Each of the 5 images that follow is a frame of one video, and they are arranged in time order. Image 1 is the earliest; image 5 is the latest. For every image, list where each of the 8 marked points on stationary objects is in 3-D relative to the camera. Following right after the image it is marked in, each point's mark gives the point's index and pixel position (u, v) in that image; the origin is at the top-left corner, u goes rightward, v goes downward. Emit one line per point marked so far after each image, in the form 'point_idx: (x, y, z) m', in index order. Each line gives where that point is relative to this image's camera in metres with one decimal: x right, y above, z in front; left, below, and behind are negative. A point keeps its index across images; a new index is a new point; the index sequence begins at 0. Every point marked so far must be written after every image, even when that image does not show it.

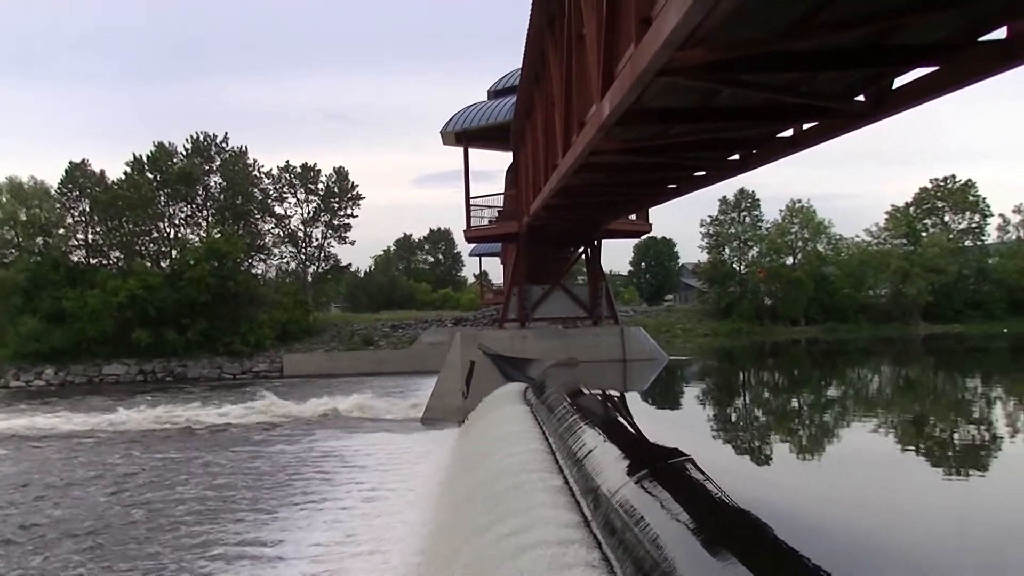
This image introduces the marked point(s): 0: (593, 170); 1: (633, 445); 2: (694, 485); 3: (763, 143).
0: (+0.8, +1.2, +8.6) m
1: (+1.1, -1.4, +7.4) m
2: (+1.4, -1.5, +6.2) m
3: (+2.3, +1.3, +7.7) m
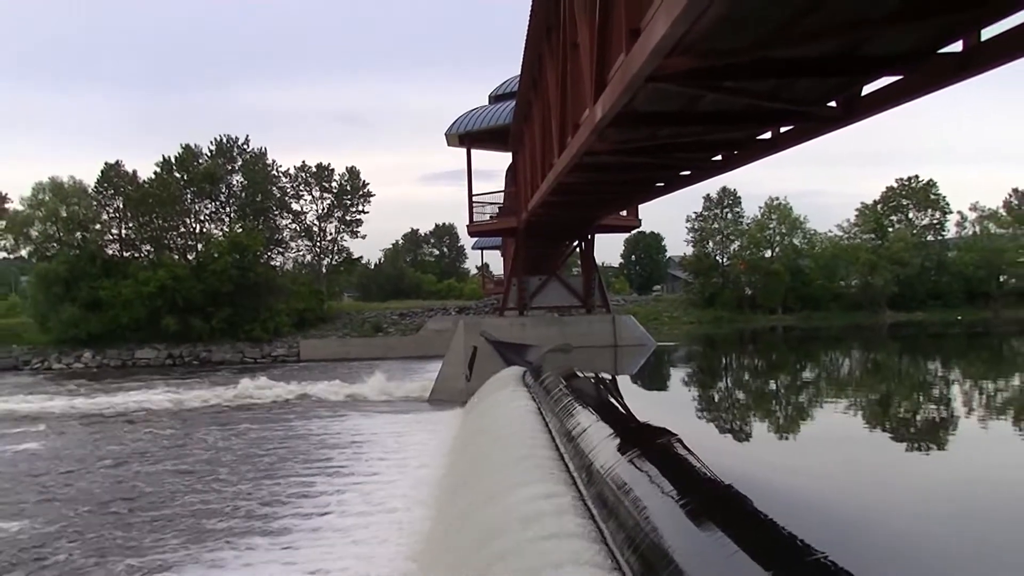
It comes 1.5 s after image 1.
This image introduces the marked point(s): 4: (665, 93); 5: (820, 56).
0: (+0.8, +1.3, +9.1) m
1: (+1.1, -1.3, +7.9) m
2: (+1.4, -1.4, +6.7) m
3: (+2.3, +1.4, +8.2) m
4: (+1.2, +1.6, +6.6) m
5: (+2.3, +1.7, +6.3) m
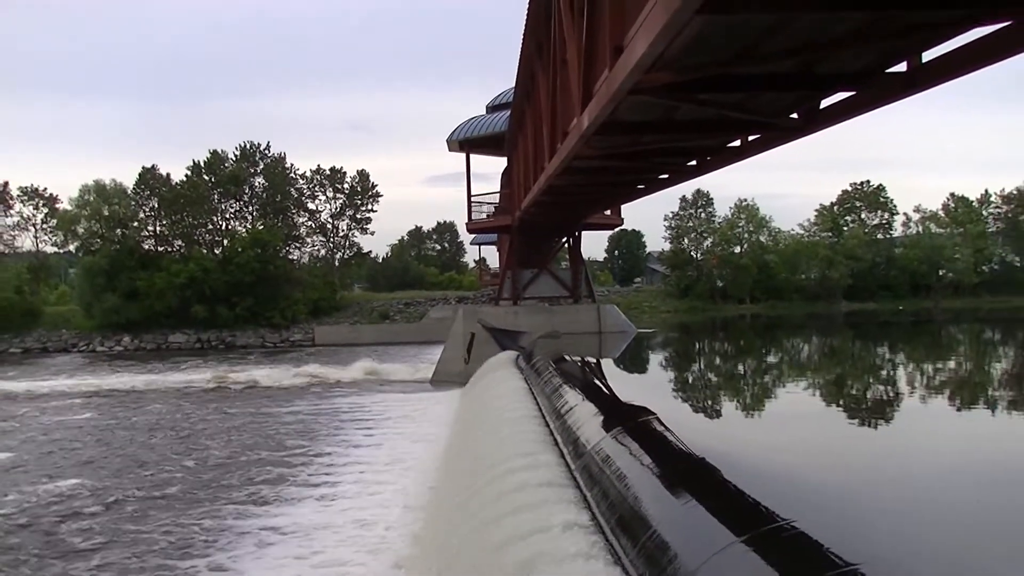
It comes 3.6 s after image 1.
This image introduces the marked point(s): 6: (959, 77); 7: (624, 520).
0: (+0.8, +1.4, +9.8) m
1: (+1.0, -1.2, +8.7) m
2: (+1.3, -1.4, +7.5) m
3: (+2.2, +1.5, +8.9) m
4: (+1.2, +1.6, +7.3) m
5: (+2.3, +1.8, +7.0) m
6: (+3.5, +1.6, +6.3) m
7: (+0.8, -1.7, +5.8) m
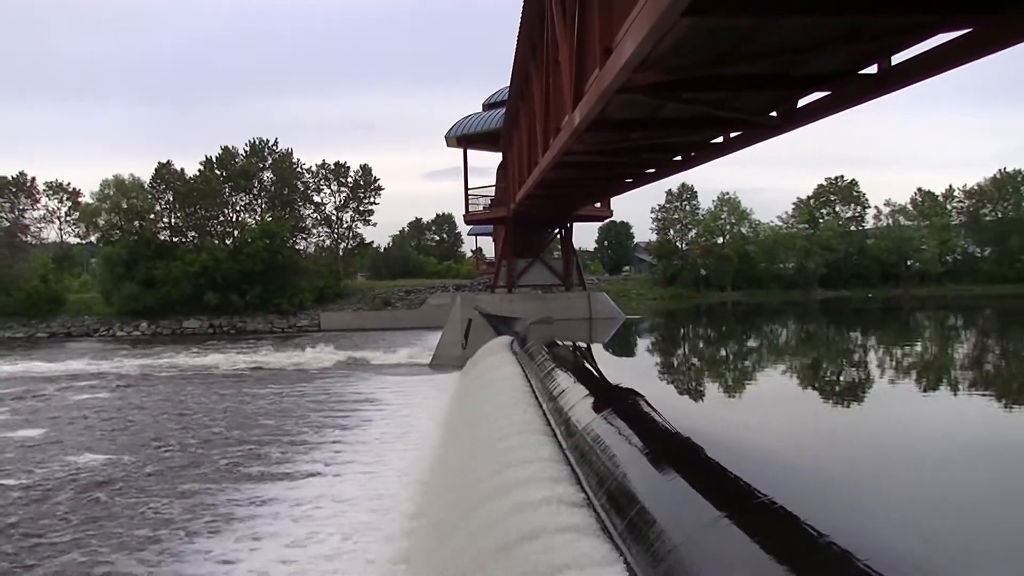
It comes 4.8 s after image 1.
0: (+0.7, +1.5, +10.3) m
1: (+1.0, -1.1, +9.2) m
2: (+1.3, -1.3, +8.0) m
3: (+2.2, +1.6, +9.3) m
4: (+1.1, +1.7, +7.8) m
5: (+2.3, +1.9, +7.4) m
6: (+3.4, +1.7, +6.7) m
7: (+0.8, -1.6, +6.3) m
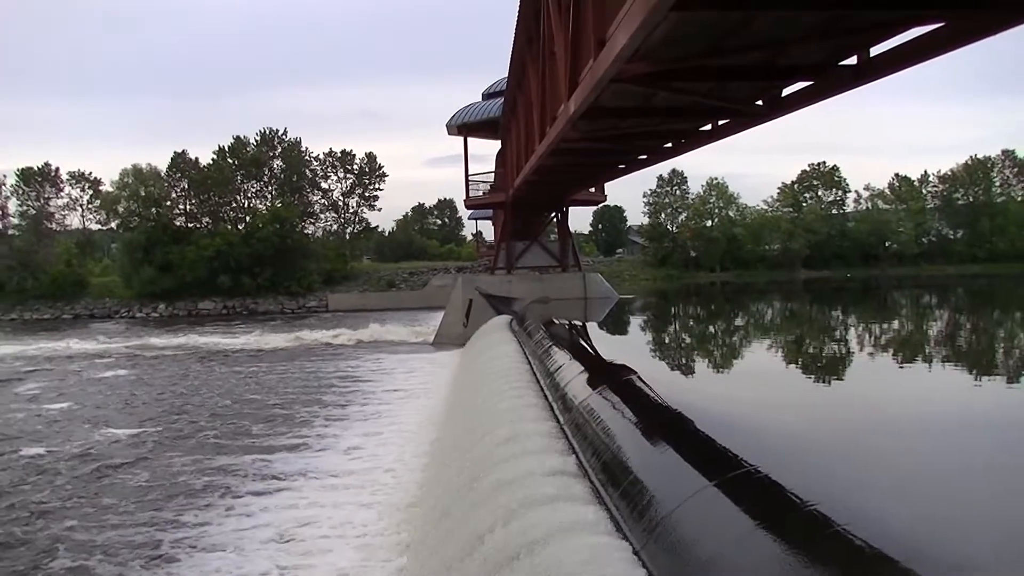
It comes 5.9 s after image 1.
0: (+0.7, +1.8, +10.6) m
1: (+0.9, -0.9, +9.6) m
2: (+1.3, -1.1, +8.4) m
3: (+2.1, +1.8, +9.7) m
4: (+1.1, +1.9, +8.1) m
5: (+2.2, +2.1, +7.8) m
6: (+3.4, +1.9, +7.1) m
7: (+0.8, -1.4, +6.7) m
